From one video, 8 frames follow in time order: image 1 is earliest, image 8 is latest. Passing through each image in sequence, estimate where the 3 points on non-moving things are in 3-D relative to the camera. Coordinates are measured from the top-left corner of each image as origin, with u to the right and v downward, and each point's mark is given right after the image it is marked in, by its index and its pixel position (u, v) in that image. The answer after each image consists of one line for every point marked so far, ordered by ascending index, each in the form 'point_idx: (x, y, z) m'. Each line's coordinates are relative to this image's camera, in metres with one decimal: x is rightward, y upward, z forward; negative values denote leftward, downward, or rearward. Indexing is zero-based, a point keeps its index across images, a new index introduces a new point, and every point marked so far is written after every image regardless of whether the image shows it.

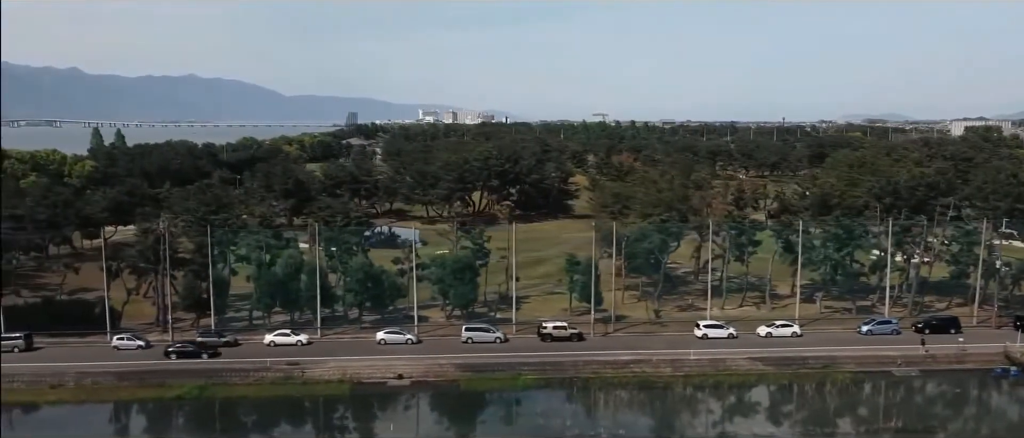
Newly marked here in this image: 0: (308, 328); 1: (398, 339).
0: (-4.9, -2.6, +19.0) m
1: (-2.6, -2.8, +18.2) m
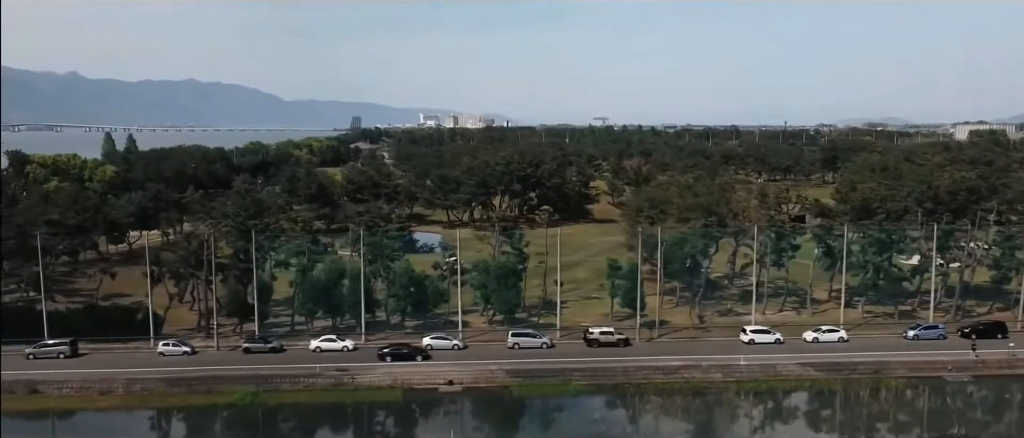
0: (-3.9, -2.8, +18.9) m
1: (-1.5, -2.9, +18.1) m
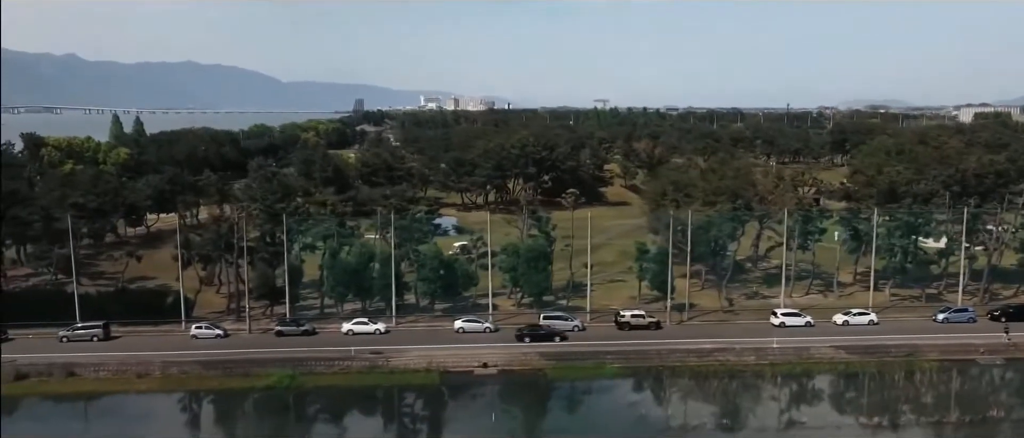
0: (-3.2, -2.3, +19.0) m
1: (-0.8, -2.5, +18.1) m
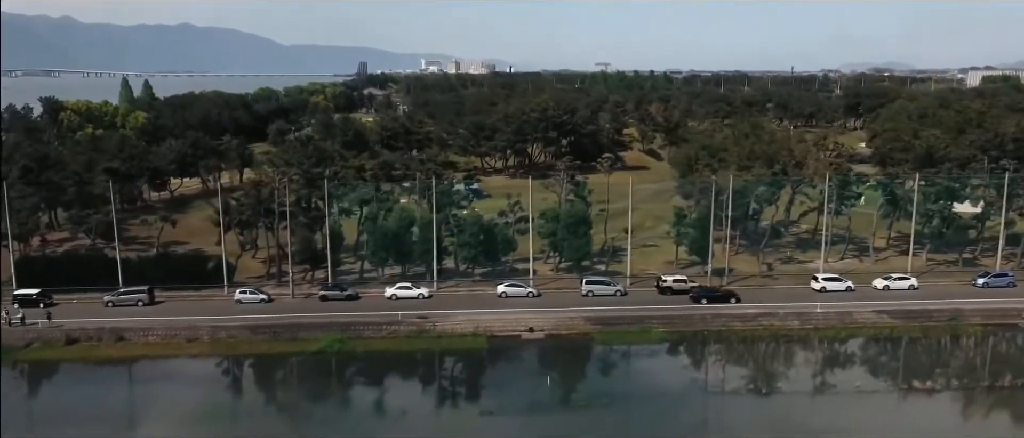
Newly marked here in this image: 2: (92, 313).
0: (-2.2, -1.5, +19.0) m
1: (+0.2, -1.7, +18.2) m
2: (-9.2, -2.1, +17.0) m
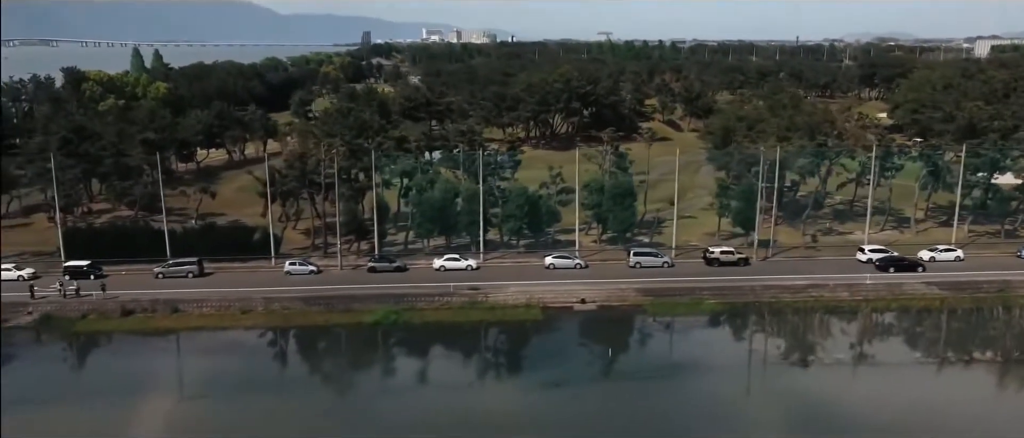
0: (-1.1, -0.8, +19.0) m
1: (+1.3, -1.0, +18.2) m
2: (-8.1, -1.4, +17.1) m
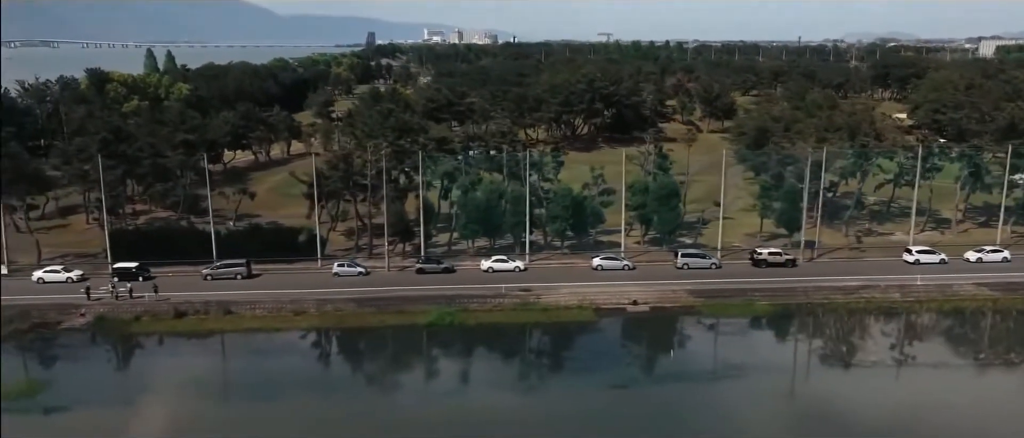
0: (0.0, -0.8, +19.0) m
1: (+2.4, -1.1, +18.2) m
2: (-7.0, -1.5, +17.0) m
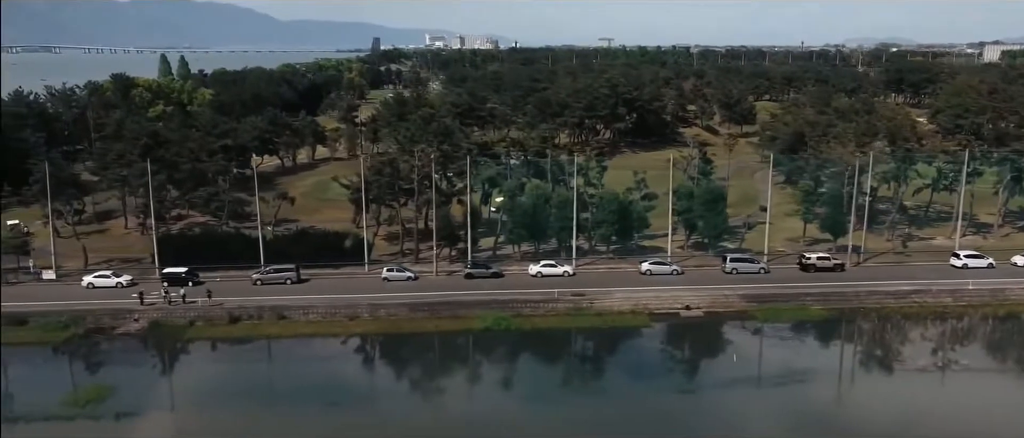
0: (+1.1, -0.9, +19.0) m
1: (+3.5, -1.2, +18.1) m
2: (-5.9, -1.6, +17.0) m
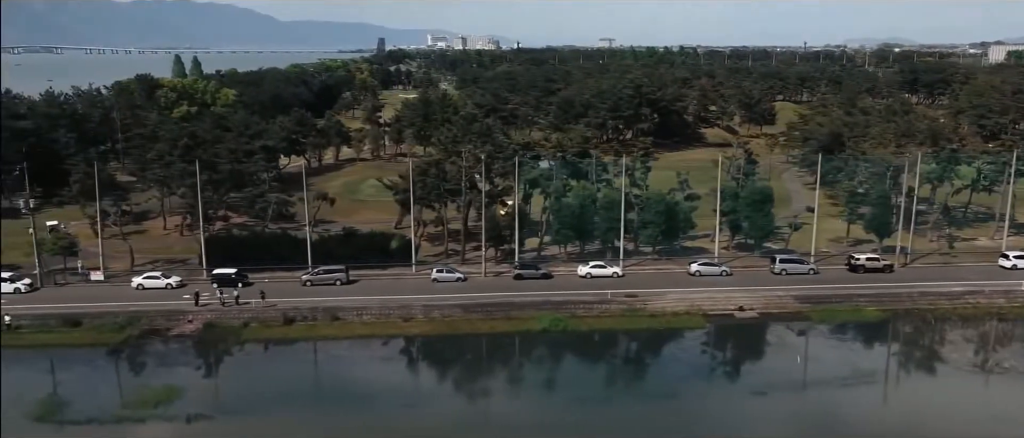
0: (+2.2, -1.0, +18.9) m
1: (+4.6, -1.2, +18.1) m
2: (-4.8, -1.6, +17.0) m
